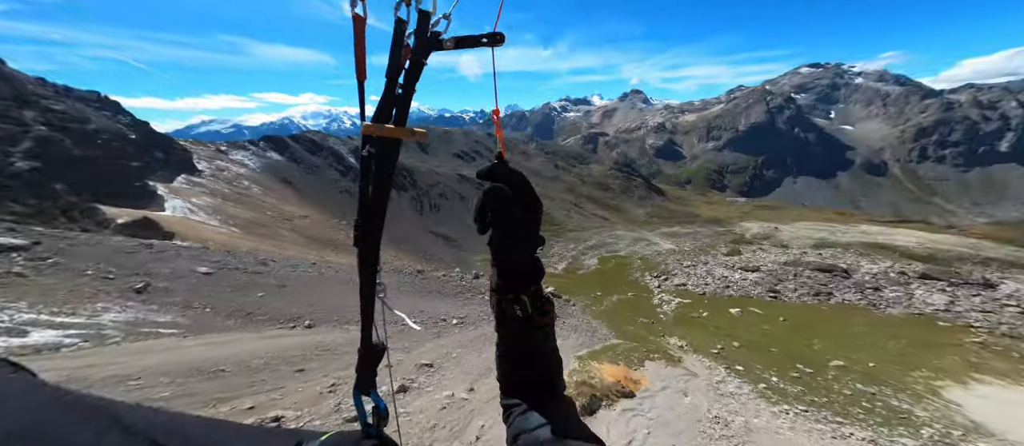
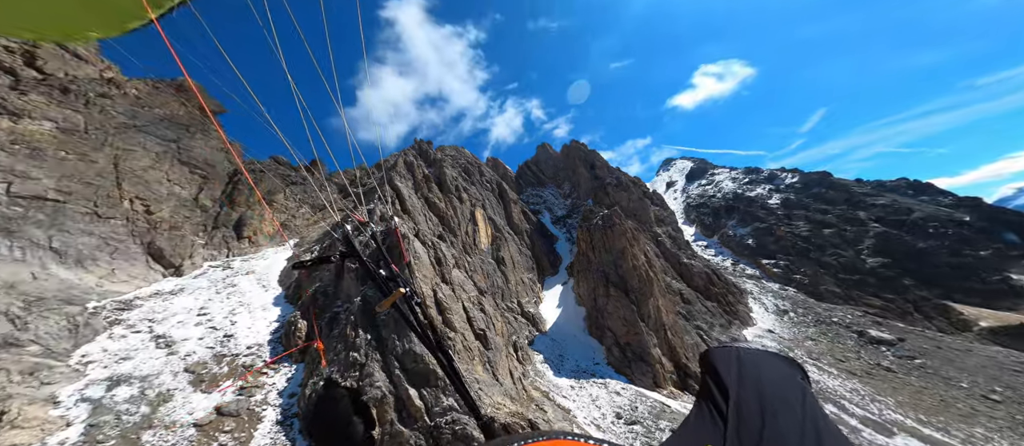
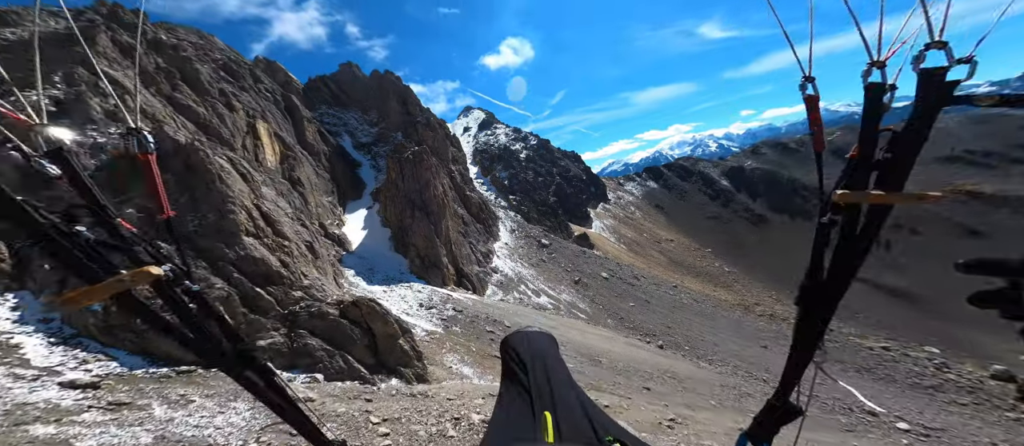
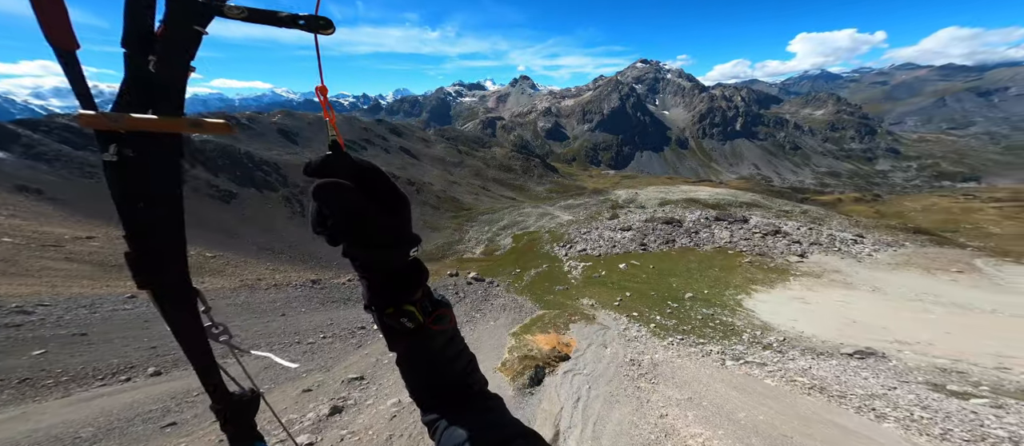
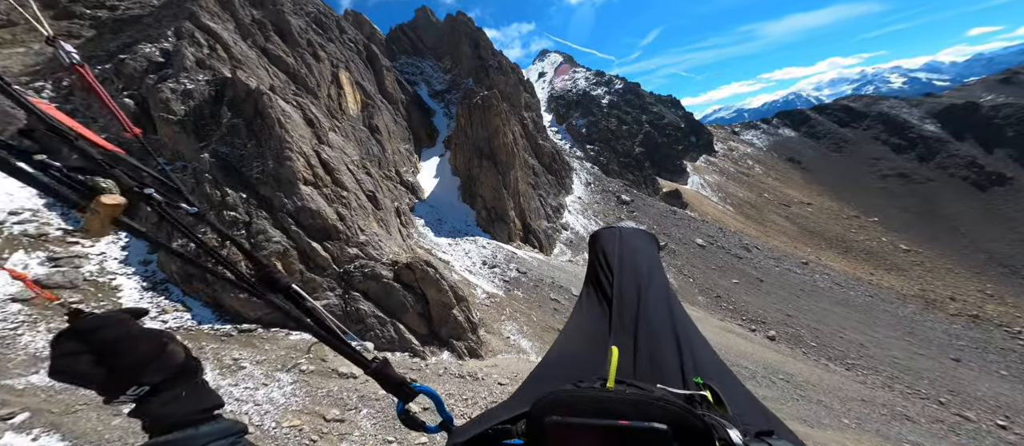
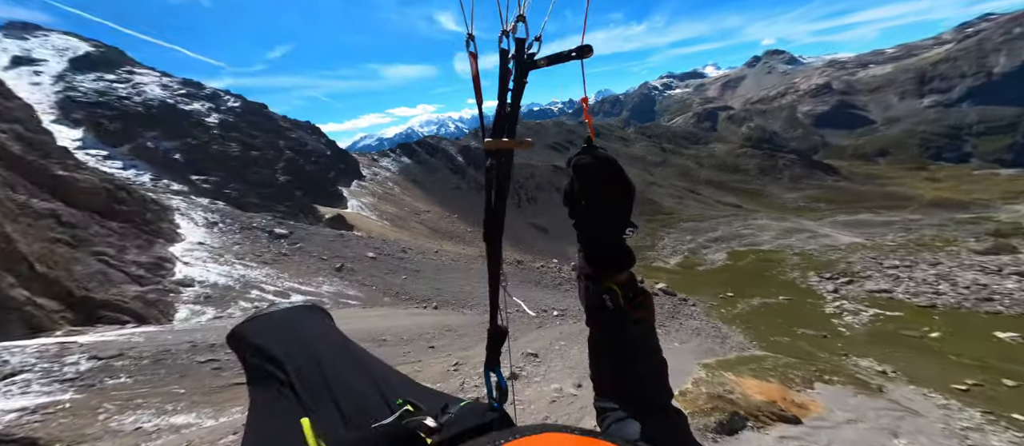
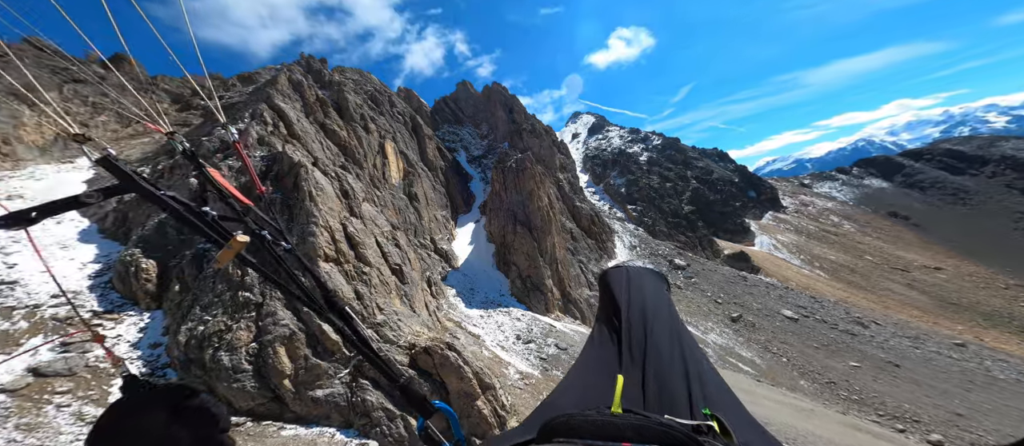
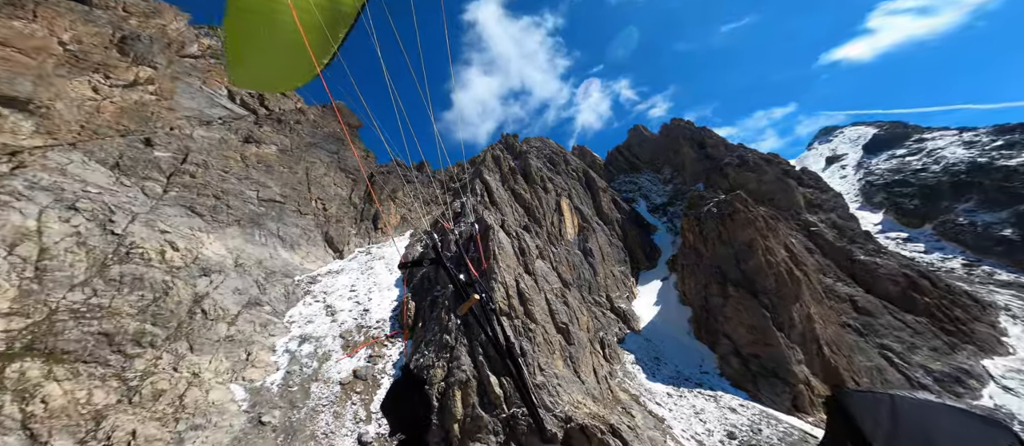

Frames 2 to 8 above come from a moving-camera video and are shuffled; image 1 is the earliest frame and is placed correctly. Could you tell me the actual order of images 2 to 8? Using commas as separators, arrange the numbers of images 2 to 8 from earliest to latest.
4, 6, 3, 5, 7, 2, 8
